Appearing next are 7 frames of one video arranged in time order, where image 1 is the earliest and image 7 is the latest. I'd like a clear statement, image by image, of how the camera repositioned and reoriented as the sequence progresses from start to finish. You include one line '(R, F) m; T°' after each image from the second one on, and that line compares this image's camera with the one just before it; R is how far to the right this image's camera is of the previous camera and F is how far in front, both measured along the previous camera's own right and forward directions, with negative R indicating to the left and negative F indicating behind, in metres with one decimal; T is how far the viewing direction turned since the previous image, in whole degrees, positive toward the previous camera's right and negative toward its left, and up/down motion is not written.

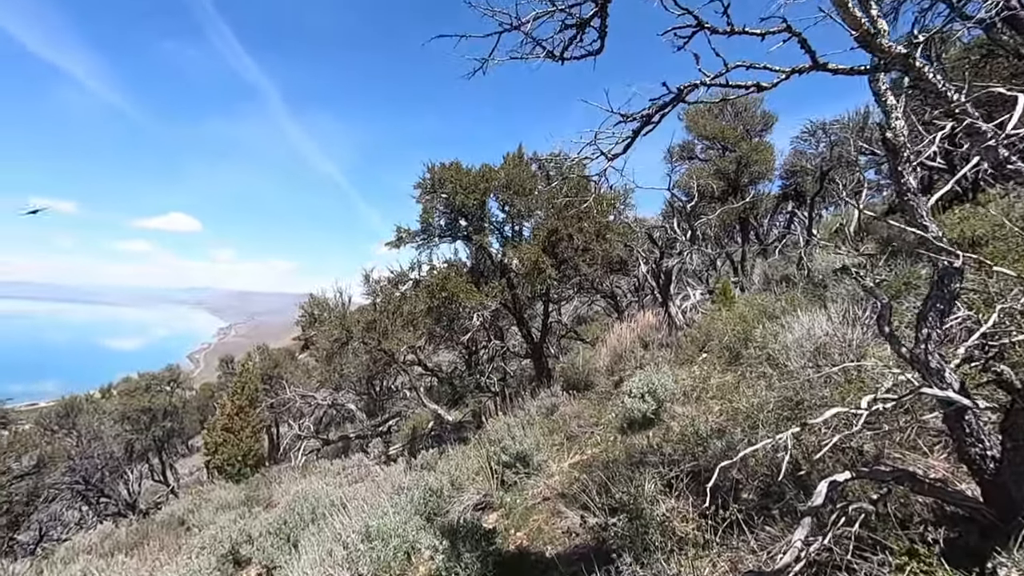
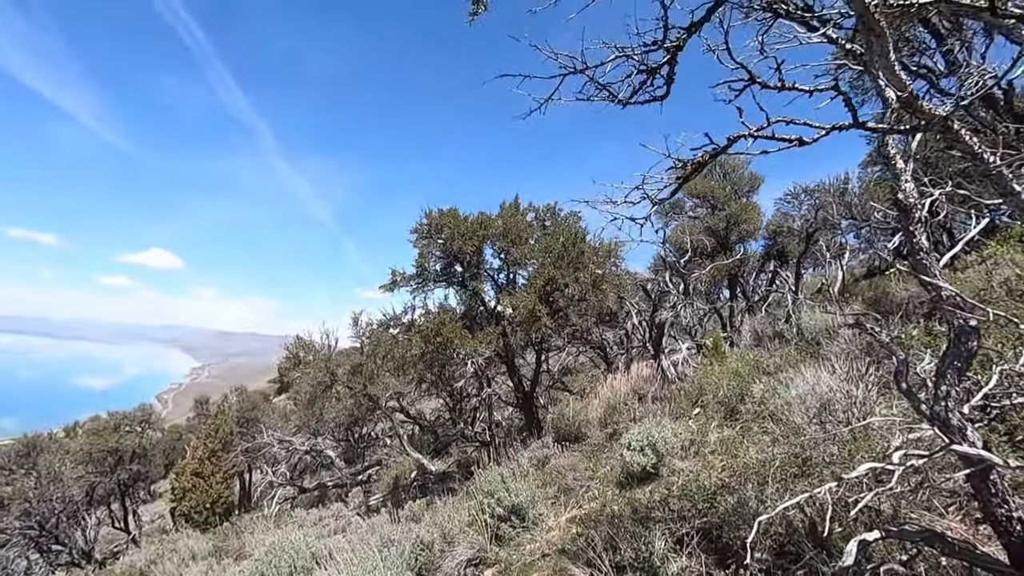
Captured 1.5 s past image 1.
(-0.2, 0.0) m; +2°
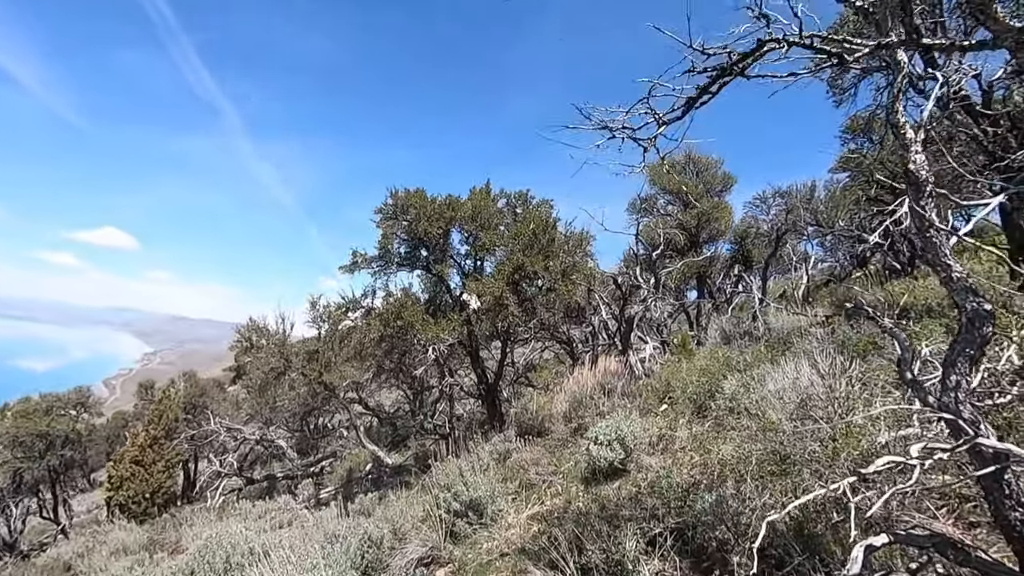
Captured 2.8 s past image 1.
(0.0, +0.4) m; +3°
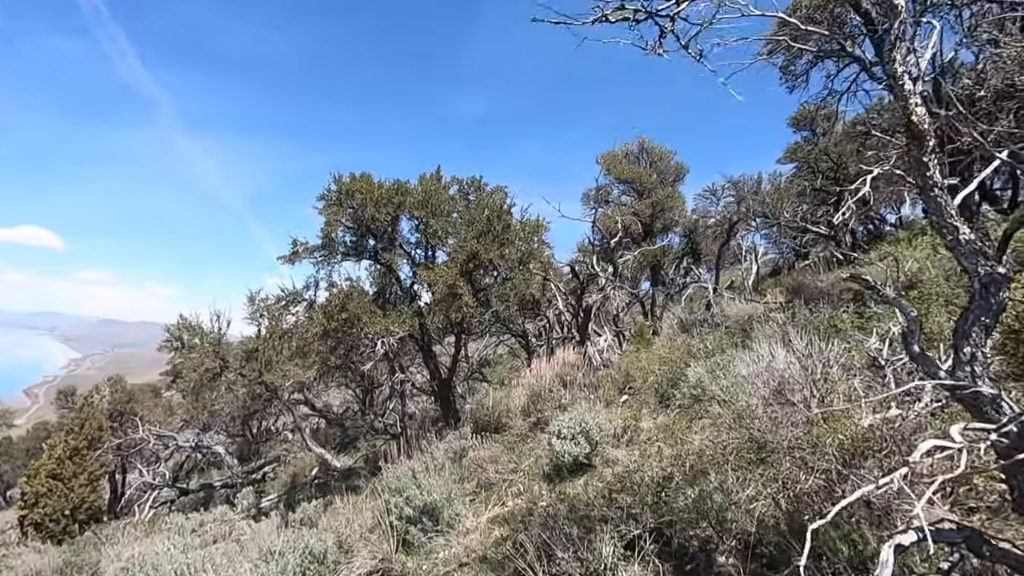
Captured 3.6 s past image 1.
(0.0, +0.4) m; +5°
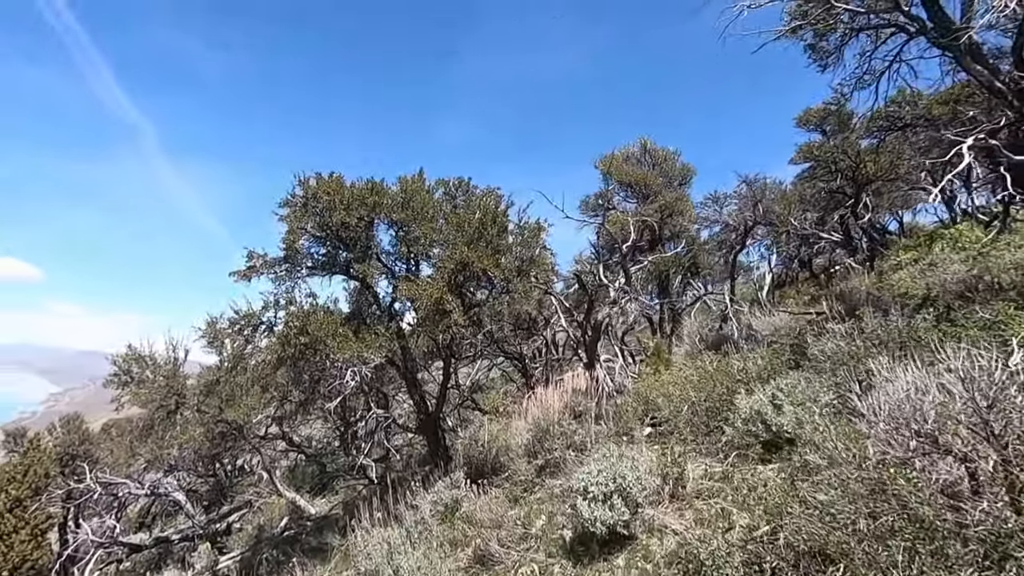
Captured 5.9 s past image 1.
(-0.1, +1.3) m; +1°
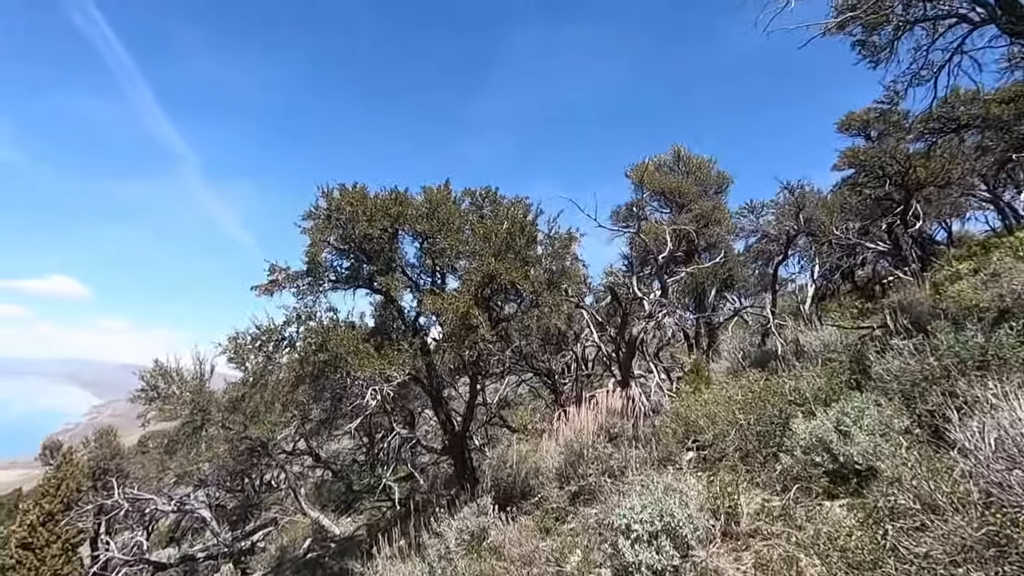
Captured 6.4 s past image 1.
(0.0, +0.4) m; -3°
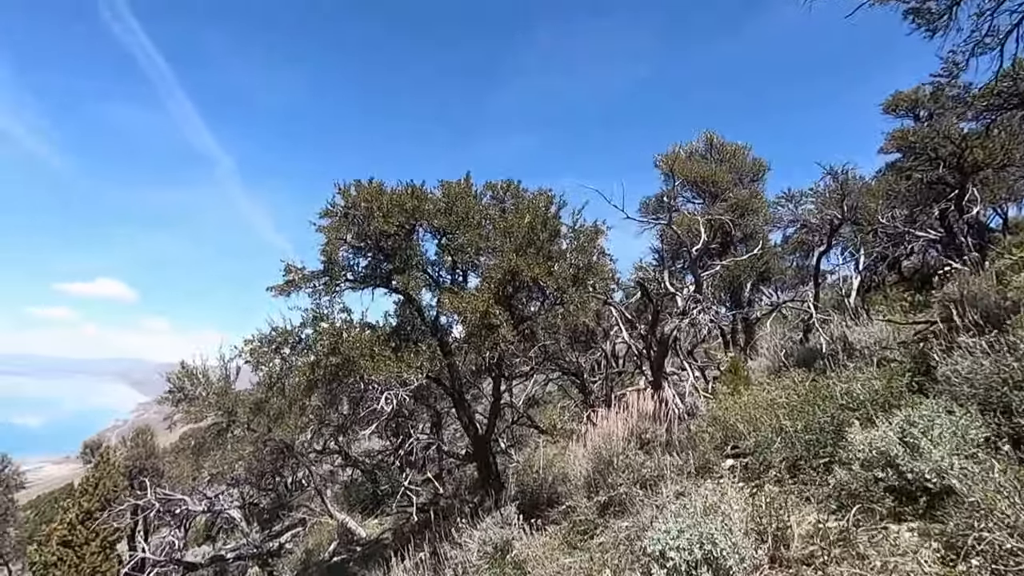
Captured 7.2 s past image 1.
(+0.1, +0.4) m; -3°
